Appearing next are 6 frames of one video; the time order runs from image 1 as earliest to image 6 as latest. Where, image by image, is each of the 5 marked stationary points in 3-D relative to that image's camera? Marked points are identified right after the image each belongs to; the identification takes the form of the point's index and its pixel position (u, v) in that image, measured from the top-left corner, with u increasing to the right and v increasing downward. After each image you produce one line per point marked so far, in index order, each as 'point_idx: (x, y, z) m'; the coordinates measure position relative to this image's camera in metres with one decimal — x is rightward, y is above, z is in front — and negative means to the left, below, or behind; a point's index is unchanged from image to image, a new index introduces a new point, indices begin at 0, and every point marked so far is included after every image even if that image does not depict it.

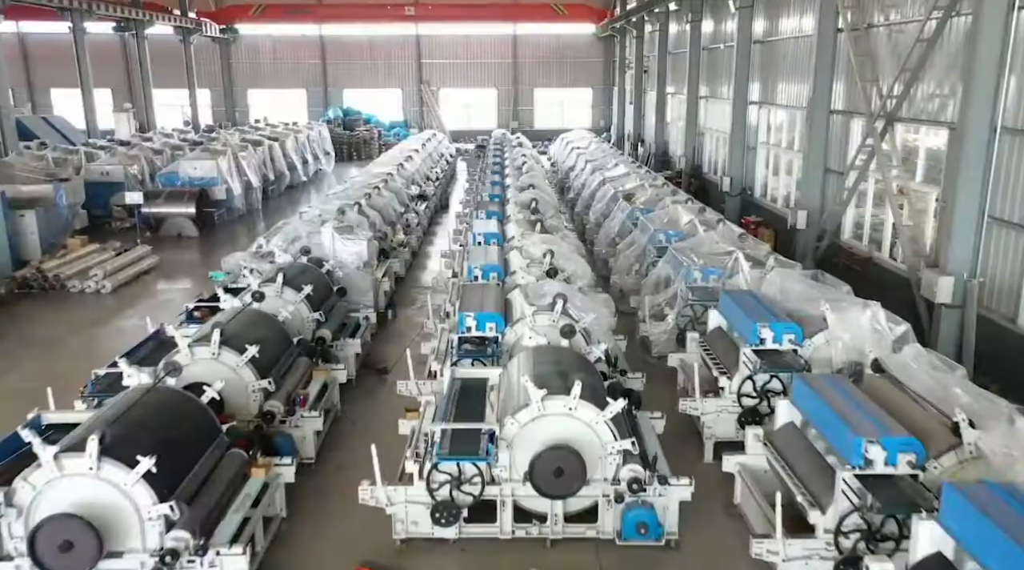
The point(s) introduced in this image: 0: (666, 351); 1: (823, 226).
0: (+1.1, -0.5, +6.2) m
1: (+2.9, +0.5, +8.1) m
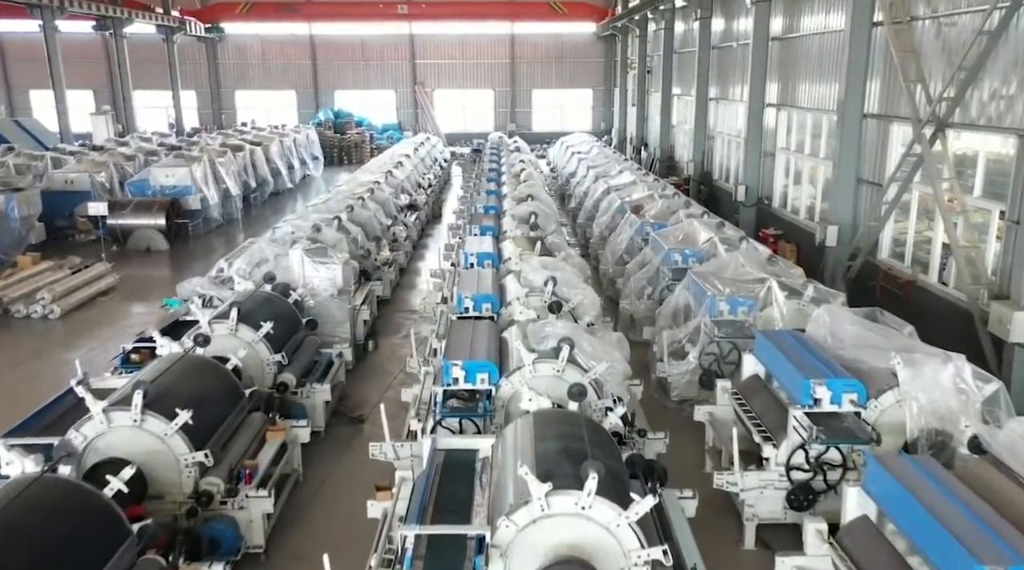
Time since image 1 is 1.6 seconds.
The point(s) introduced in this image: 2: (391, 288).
0: (+1.1, -0.7, +5.3) m
1: (+2.9, +0.3, +7.2) m
2: (-1.2, 0.0, +8.3) m
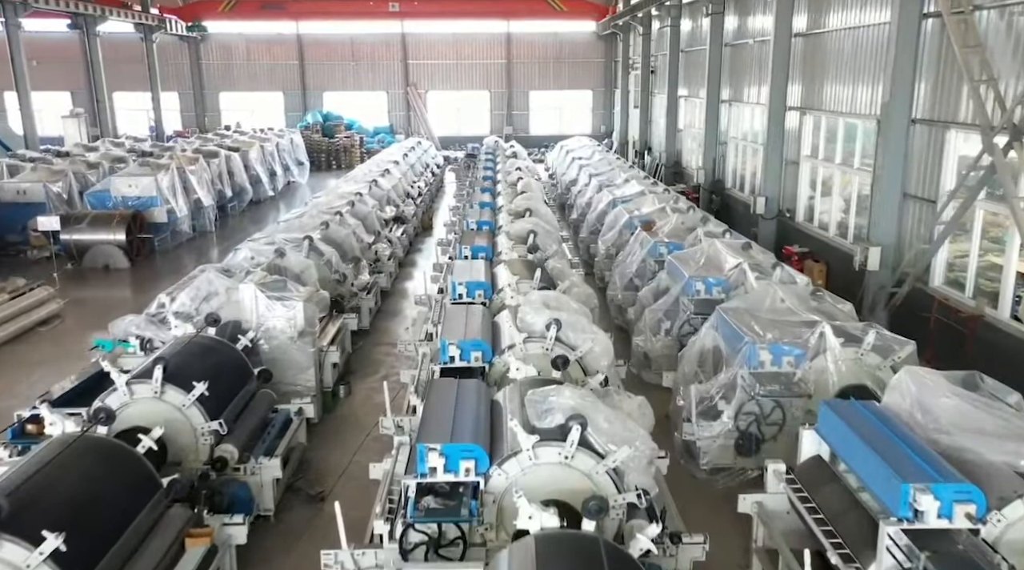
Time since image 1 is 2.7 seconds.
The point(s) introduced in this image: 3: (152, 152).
0: (+1.0, -0.9, +4.4) m
1: (+2.8, +0.1, +6.3) m
2: (-1.2, -0.3, +7.3) m
3: (-5.3, +2.0, +12.7) m
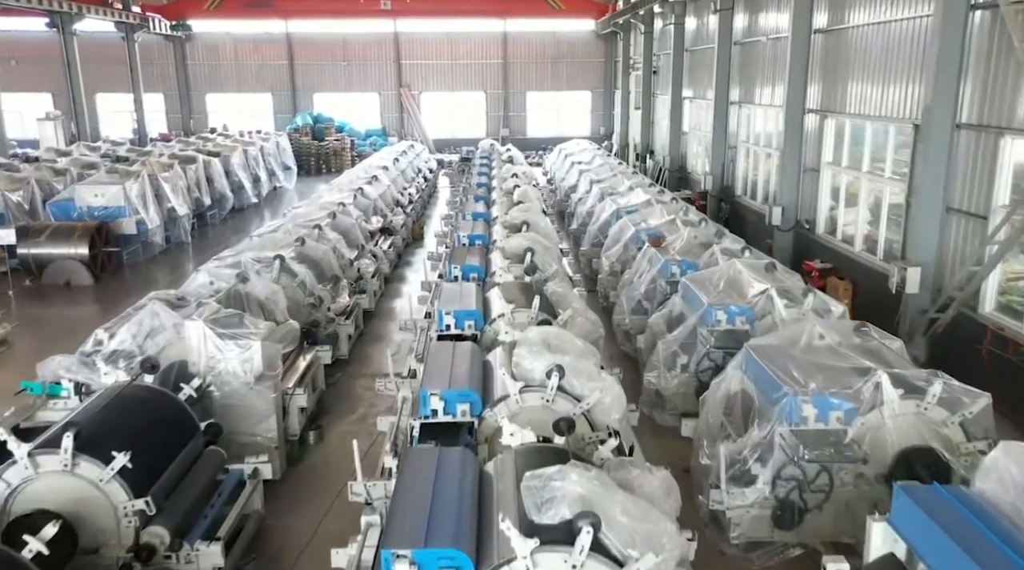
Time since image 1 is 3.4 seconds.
0: (+1.0, -1.1, +3.7) m
1: (+2.8, 0.0, +5.6) m
2: (-1.2, -0.4, +6.6) m
3: (-5.4, +1.8, +12.0) m
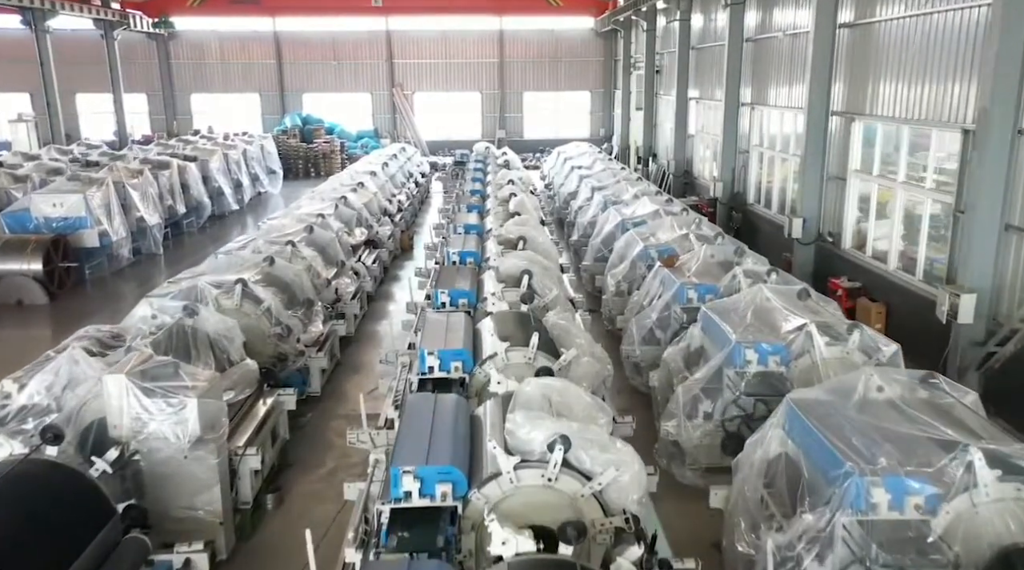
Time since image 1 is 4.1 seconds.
0: (+1.0, -1.2, +2.9) m
1: (+2.8, -0.2, +4.9) m
2: (-1.3, -0.6, +5.9) m
3: (-5.4, +1.6, +11.2) m
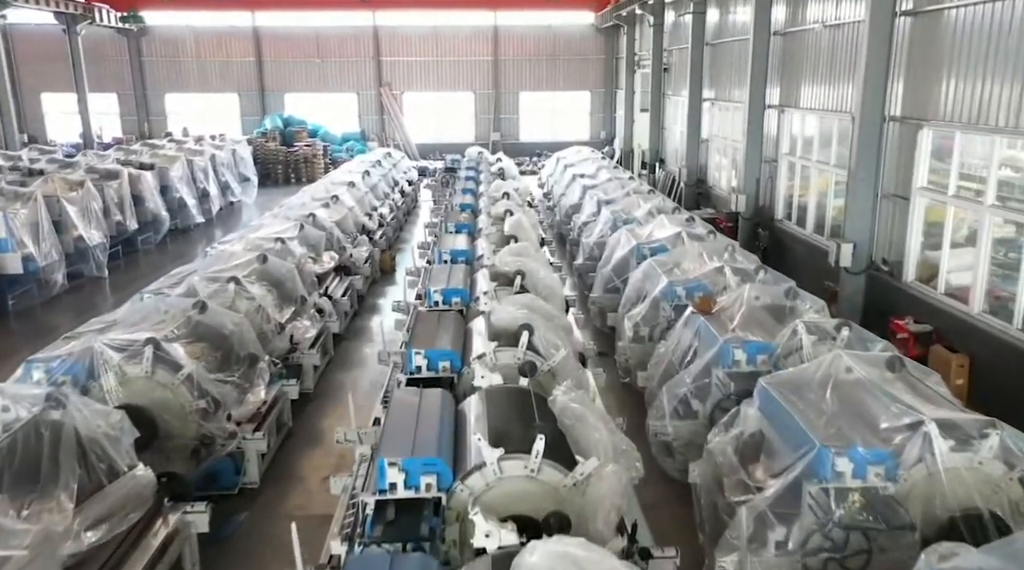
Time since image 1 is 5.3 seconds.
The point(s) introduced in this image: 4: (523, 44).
0: (+1.0, -1.5, +1.7) m
1: (+2.8, -0.5, +3.6) m
2: (-1.3, -0.9, +4.6) m
3: (-5.5, +1.3, +10.0) m
4: (+0.2, +5.0, +17.9) m
